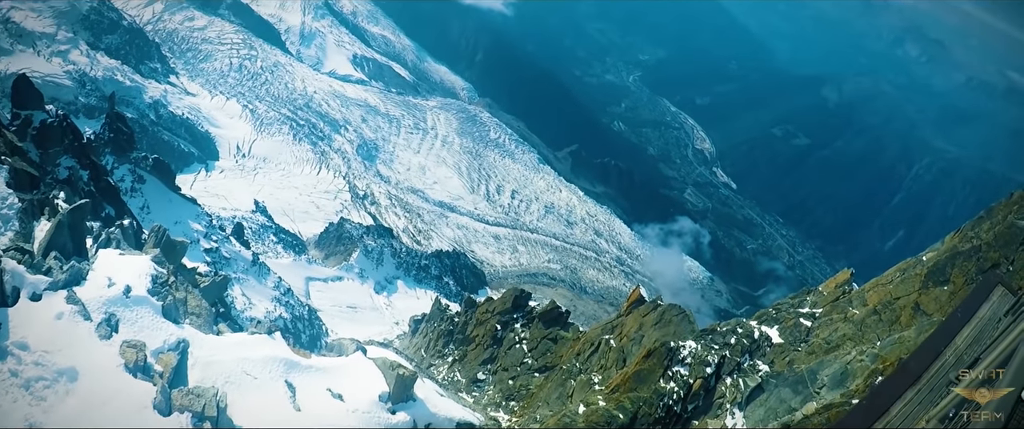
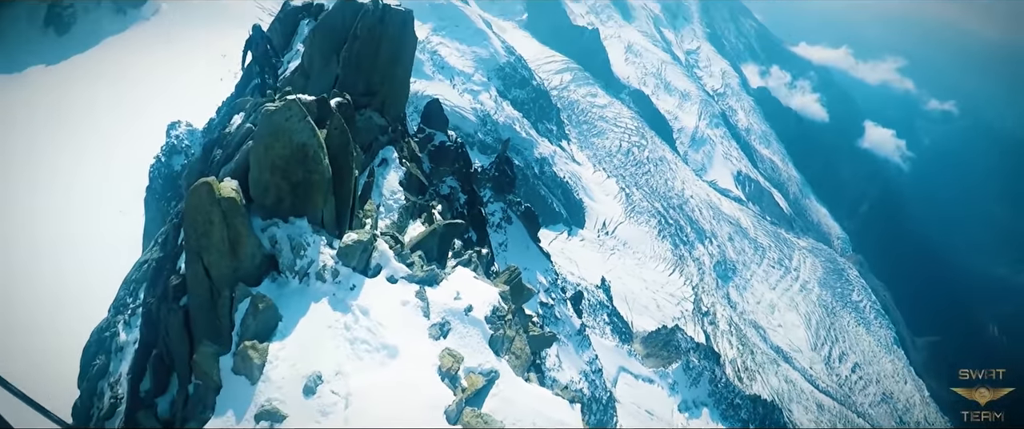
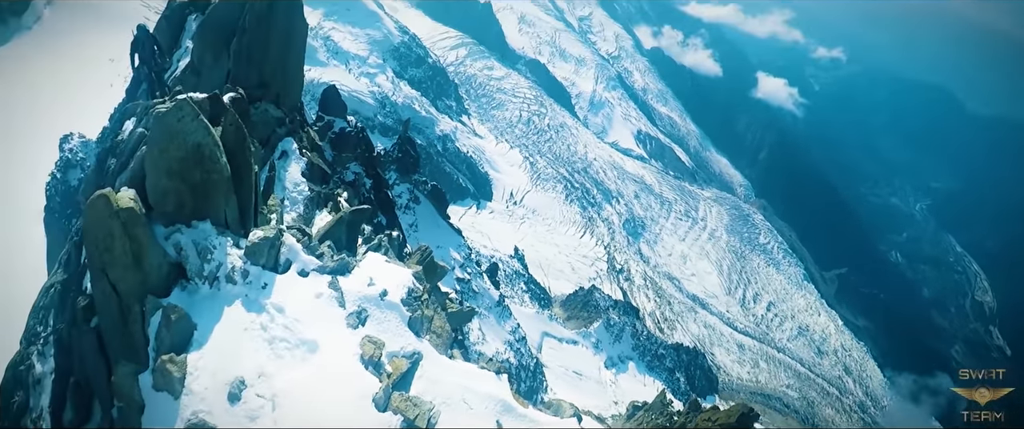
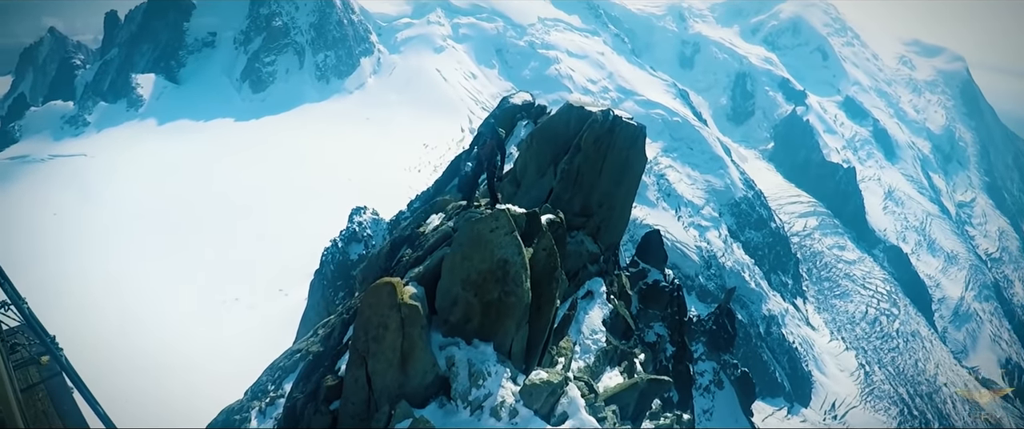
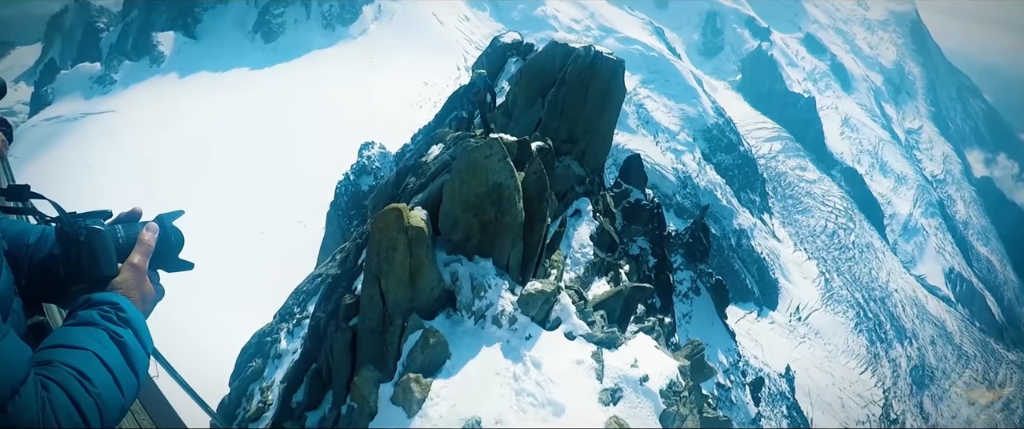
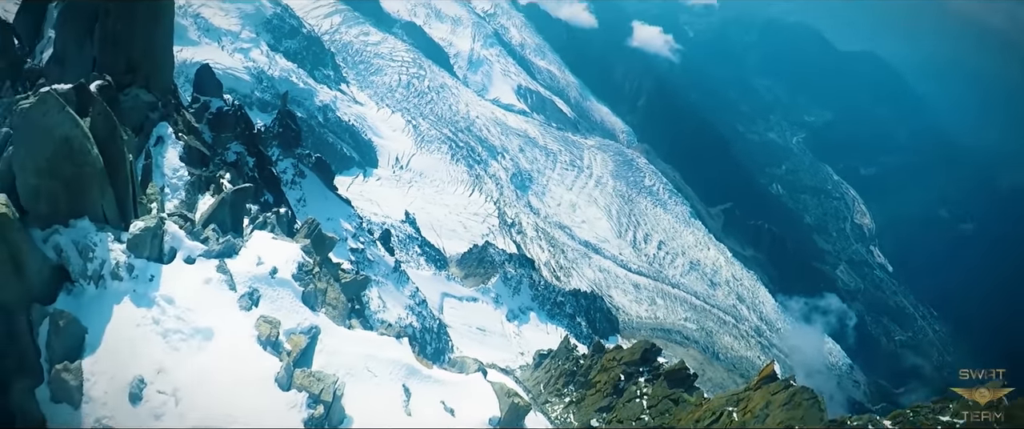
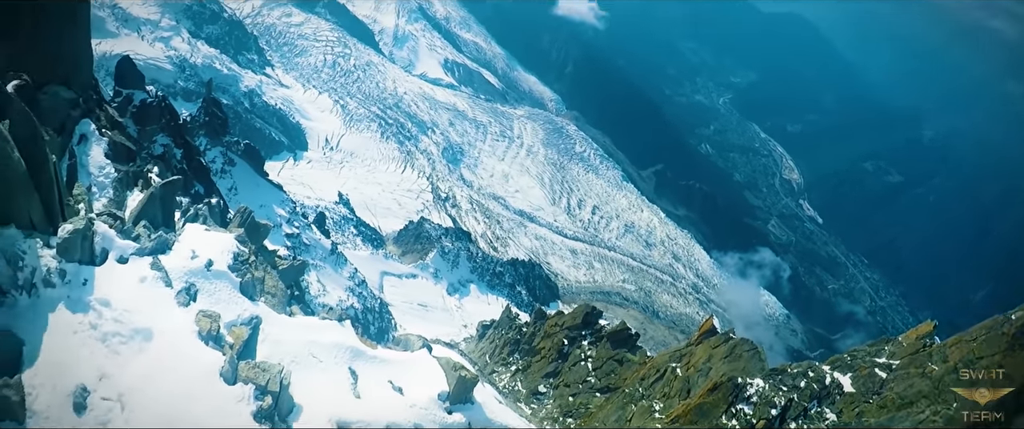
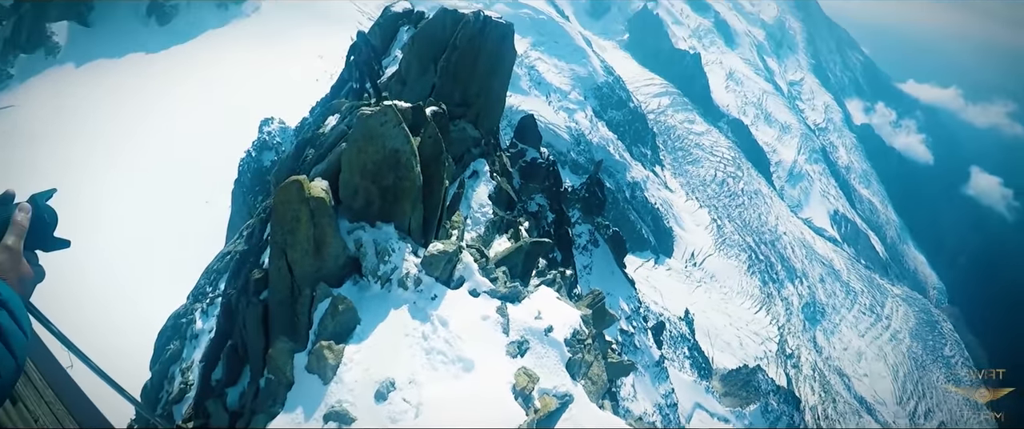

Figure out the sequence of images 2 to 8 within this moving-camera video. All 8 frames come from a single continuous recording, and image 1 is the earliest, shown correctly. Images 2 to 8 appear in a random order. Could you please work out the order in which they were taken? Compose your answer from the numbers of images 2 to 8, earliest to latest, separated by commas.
7, 6, 3, 2, 8, 5, 4
